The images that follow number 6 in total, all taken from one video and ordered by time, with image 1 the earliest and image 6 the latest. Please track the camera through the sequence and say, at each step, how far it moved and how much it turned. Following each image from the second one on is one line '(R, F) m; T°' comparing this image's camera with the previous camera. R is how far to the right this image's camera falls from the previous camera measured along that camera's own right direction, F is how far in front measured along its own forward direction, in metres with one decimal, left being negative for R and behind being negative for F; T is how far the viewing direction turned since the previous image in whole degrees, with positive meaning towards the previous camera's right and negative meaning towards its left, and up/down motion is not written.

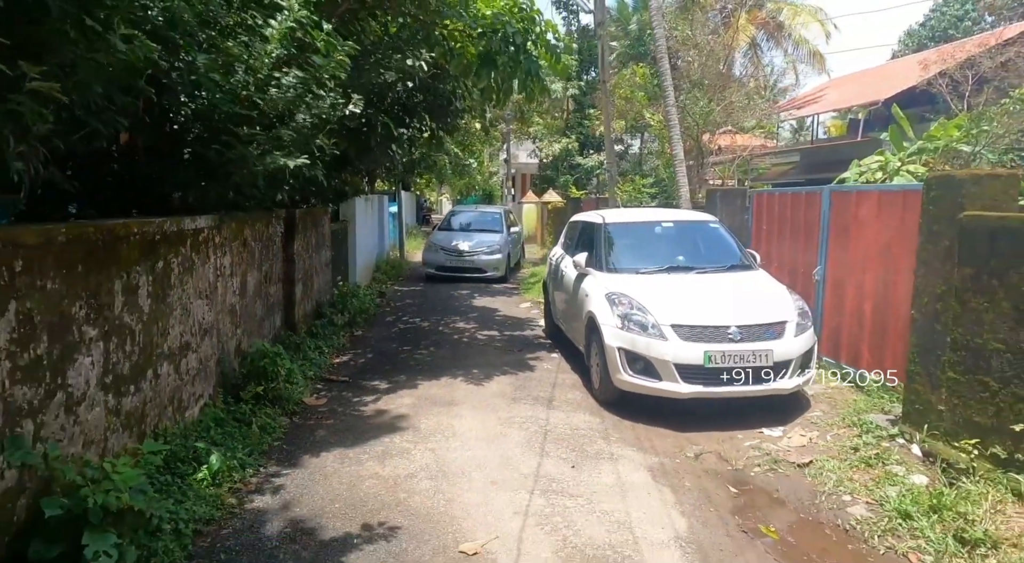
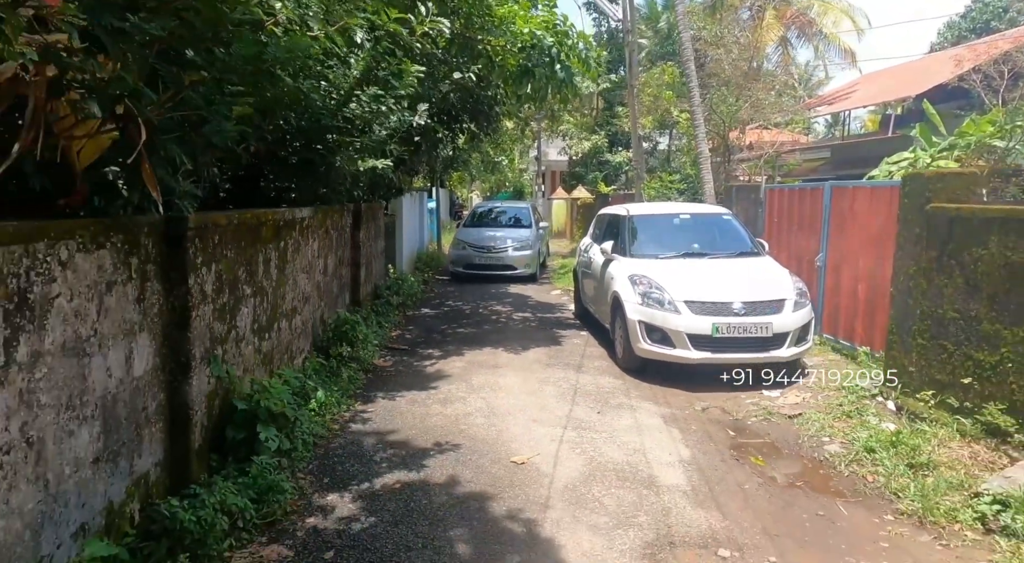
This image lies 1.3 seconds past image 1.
(-0.1, -1.0) m; -2°
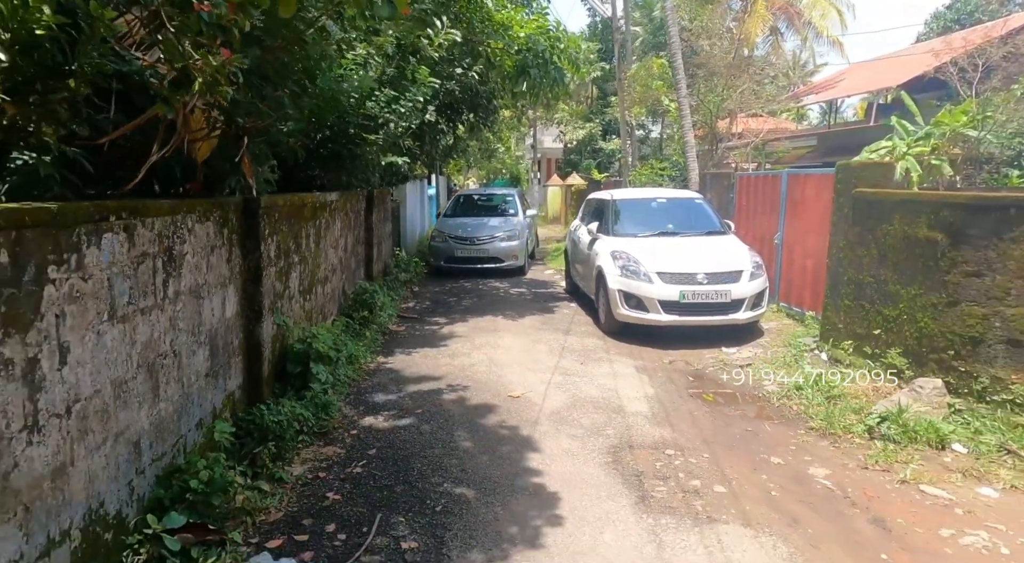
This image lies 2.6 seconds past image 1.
(0.0, -1.1) m; 0°
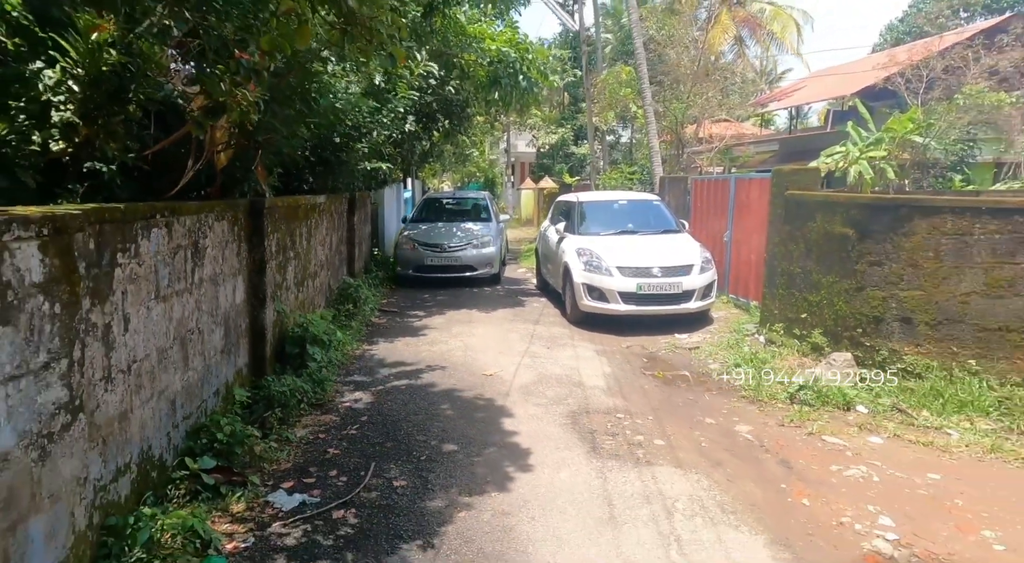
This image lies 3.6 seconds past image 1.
(0.0, -0.7) m; +2°
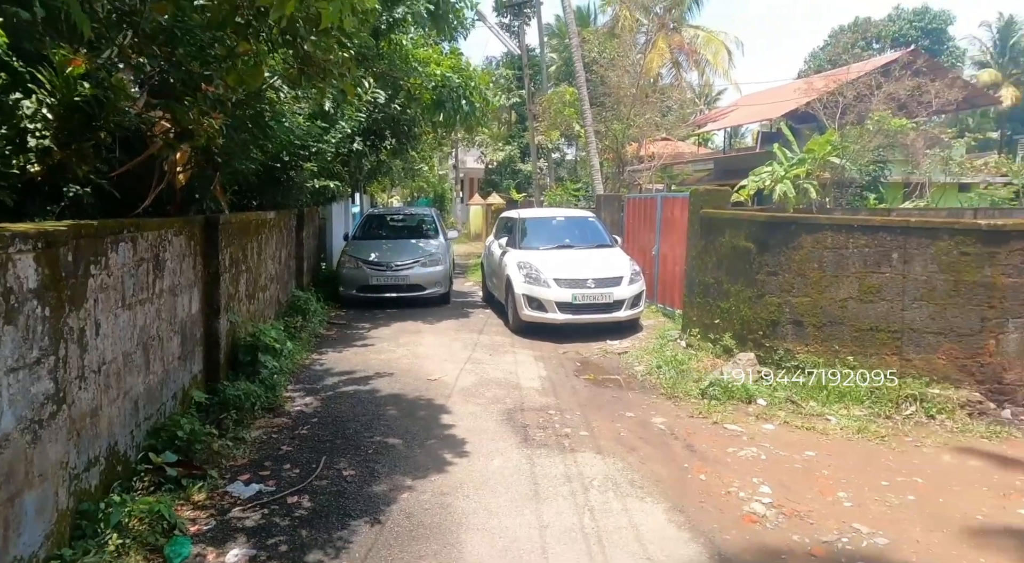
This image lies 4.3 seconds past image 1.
(+0.1, -0.5) m; +4°
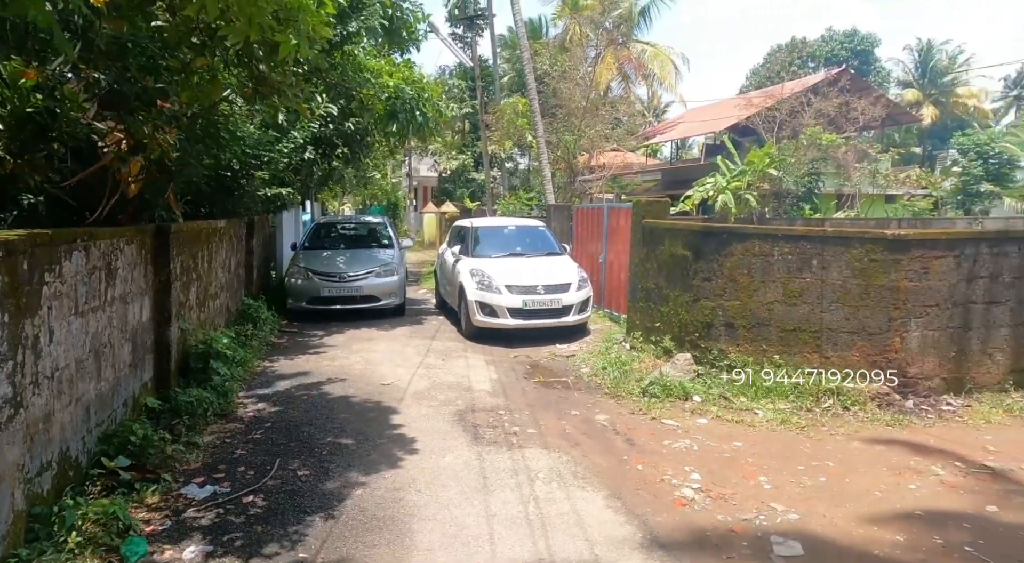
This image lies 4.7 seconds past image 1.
(0.0, -0.2) m; +4°
